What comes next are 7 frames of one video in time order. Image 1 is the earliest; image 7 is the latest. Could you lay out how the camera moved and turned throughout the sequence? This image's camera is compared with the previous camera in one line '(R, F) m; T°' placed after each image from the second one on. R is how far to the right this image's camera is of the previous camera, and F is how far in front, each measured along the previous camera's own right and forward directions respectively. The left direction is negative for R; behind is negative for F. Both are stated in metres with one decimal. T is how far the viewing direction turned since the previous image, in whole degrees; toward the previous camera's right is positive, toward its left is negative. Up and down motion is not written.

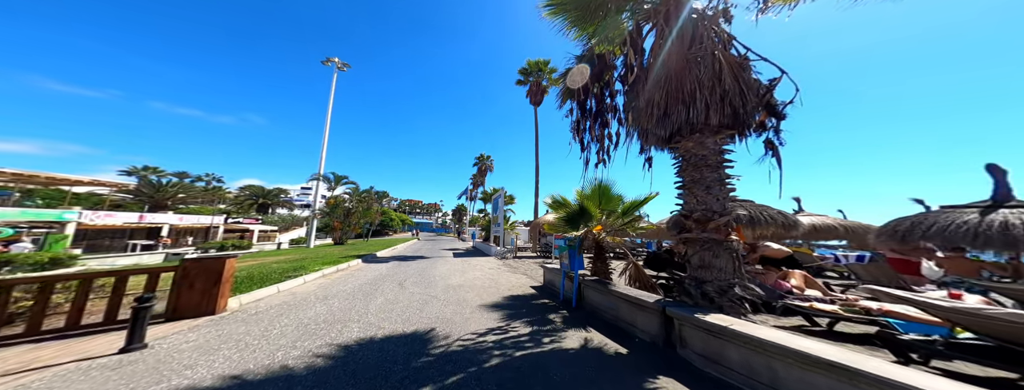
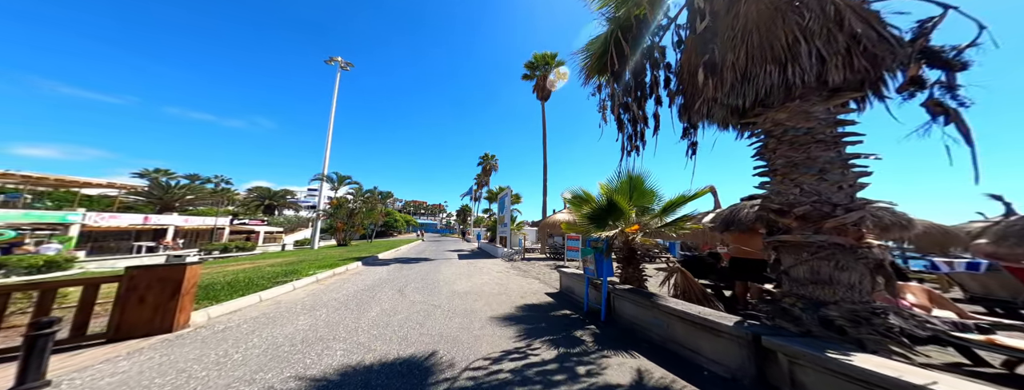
(-0.2, +0.8) m; -1°
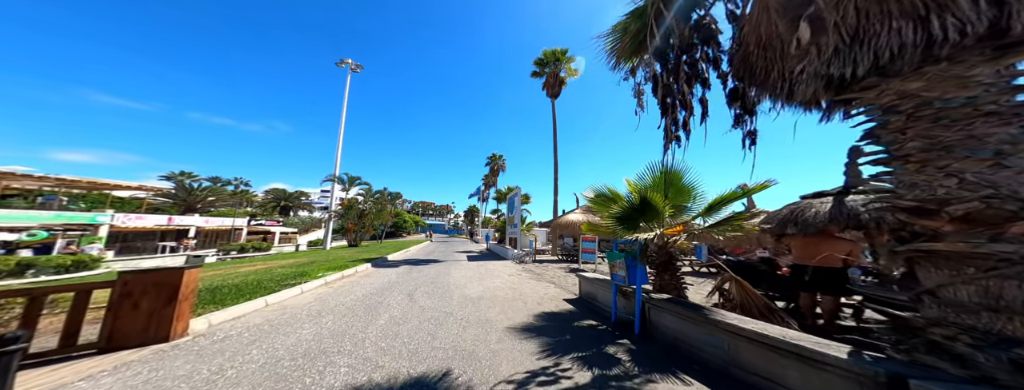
(-0.2, +0.4) m; -2°
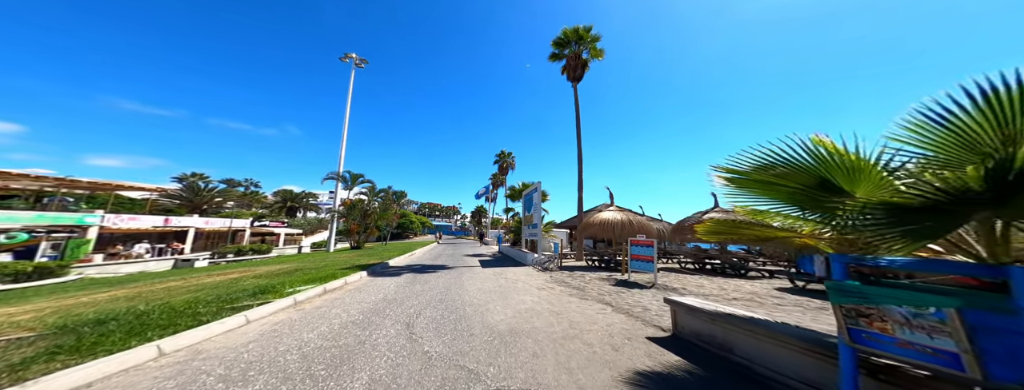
(-0.7, +2.3) m; -1°
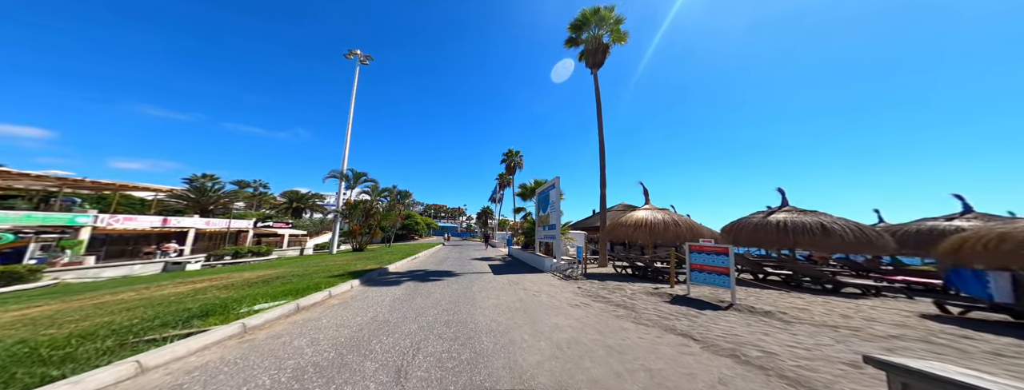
(-0.5, +1.7) m; -1°
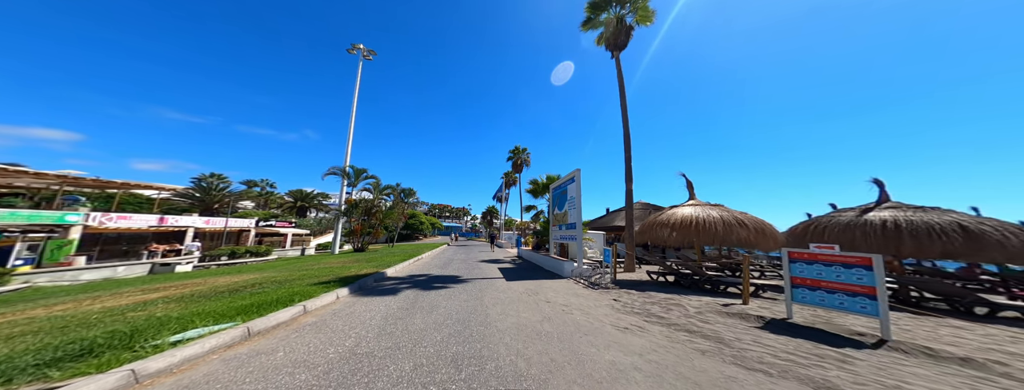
(-0.5, +1.6) m; -1°
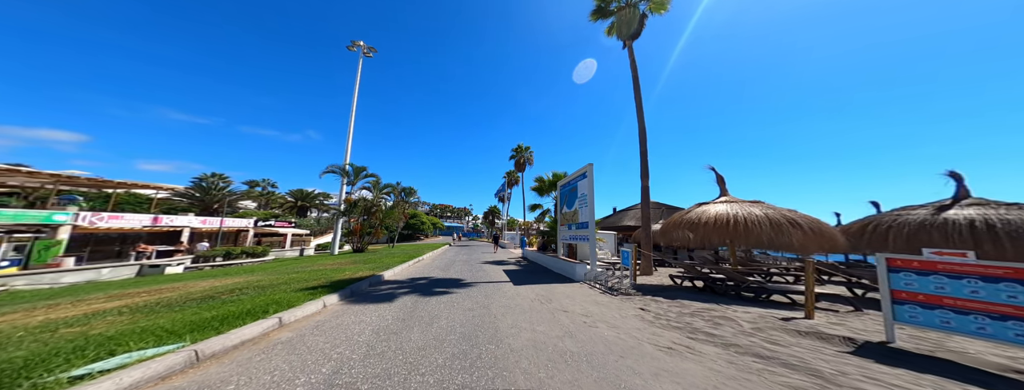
(-0.3, +0.9) m; 0°
